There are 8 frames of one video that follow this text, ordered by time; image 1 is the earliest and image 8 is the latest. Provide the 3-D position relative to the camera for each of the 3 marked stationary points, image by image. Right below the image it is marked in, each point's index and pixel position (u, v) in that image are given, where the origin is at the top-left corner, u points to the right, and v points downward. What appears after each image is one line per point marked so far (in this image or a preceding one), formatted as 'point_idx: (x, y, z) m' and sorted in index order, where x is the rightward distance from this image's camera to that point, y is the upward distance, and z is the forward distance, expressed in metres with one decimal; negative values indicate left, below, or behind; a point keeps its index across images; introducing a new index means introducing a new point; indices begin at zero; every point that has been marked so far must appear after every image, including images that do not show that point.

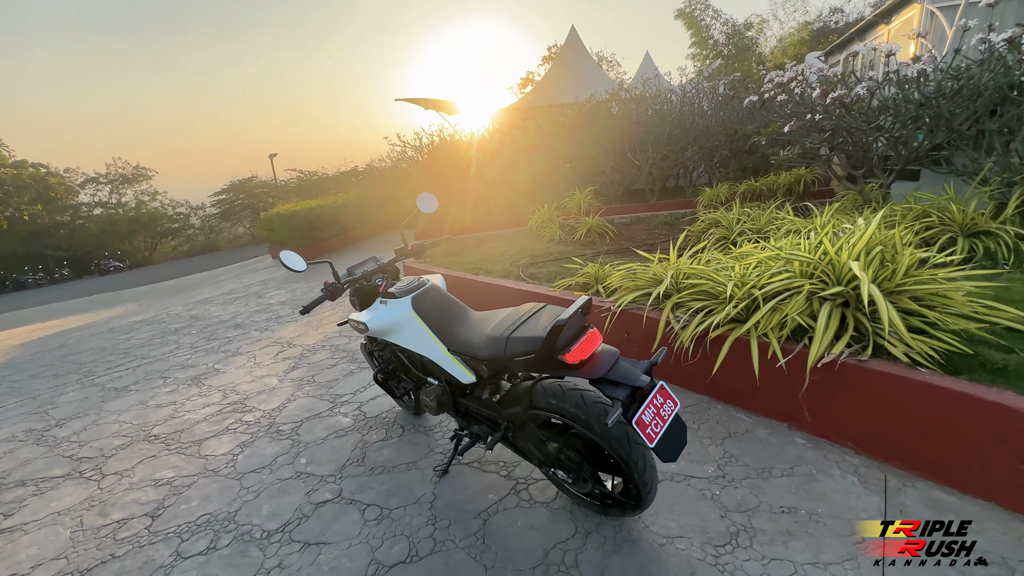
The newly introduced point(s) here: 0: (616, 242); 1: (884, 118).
0: (+1.3, +0.6, +5.7) m
1: (+3.6, +1.6, +4.3) m
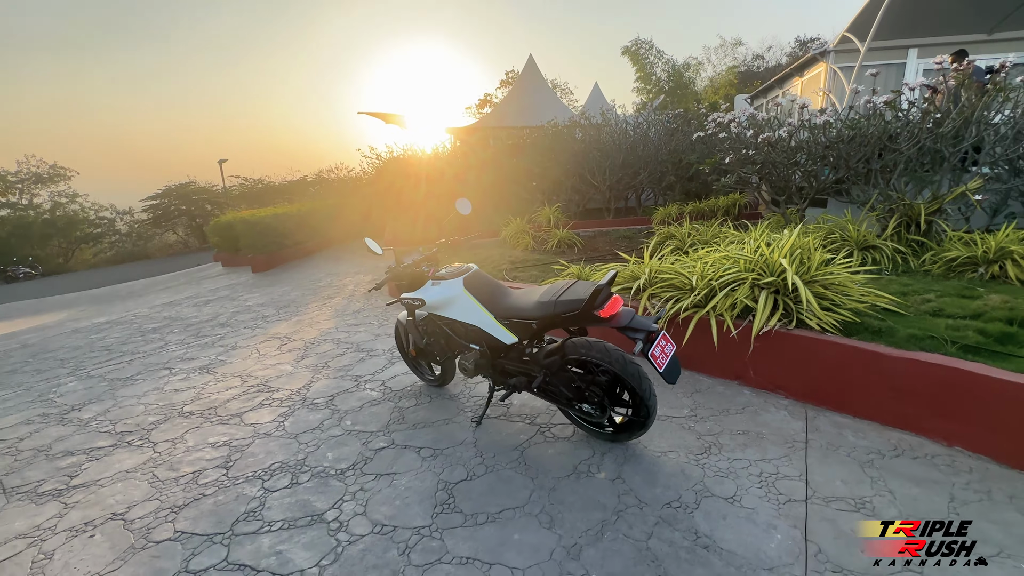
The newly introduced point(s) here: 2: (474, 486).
0: (+1.0, +0.5, +6.5) m
1: (+3.5, +1.6, +5.4) m
2: (-0.2, -1.0, +2.2) m
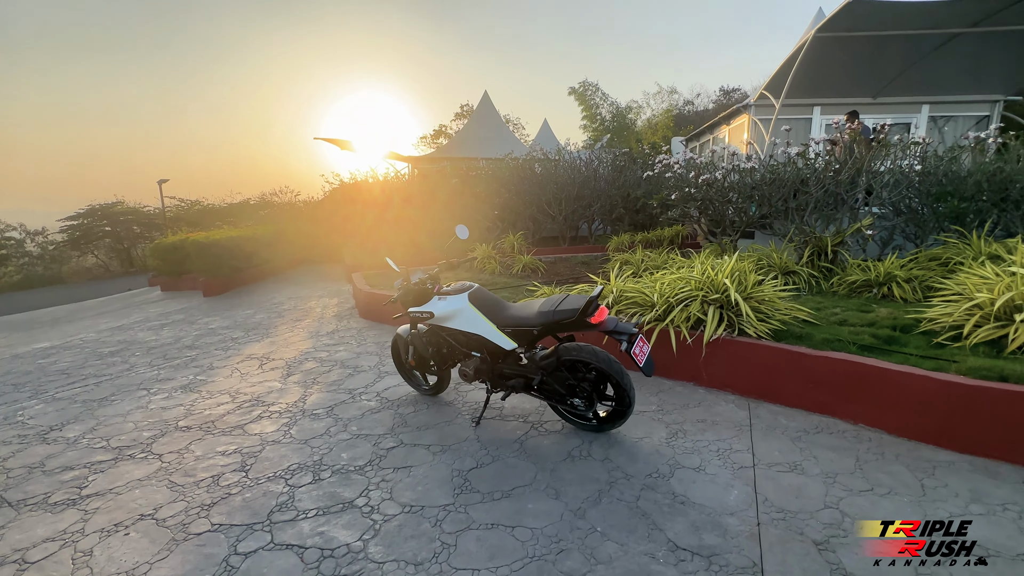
0: (+0.5, +0.2, +7.0) m
1: (+3.1, +1.3, +6.3) m
2: (-0.2, -1.0, +2.5) m
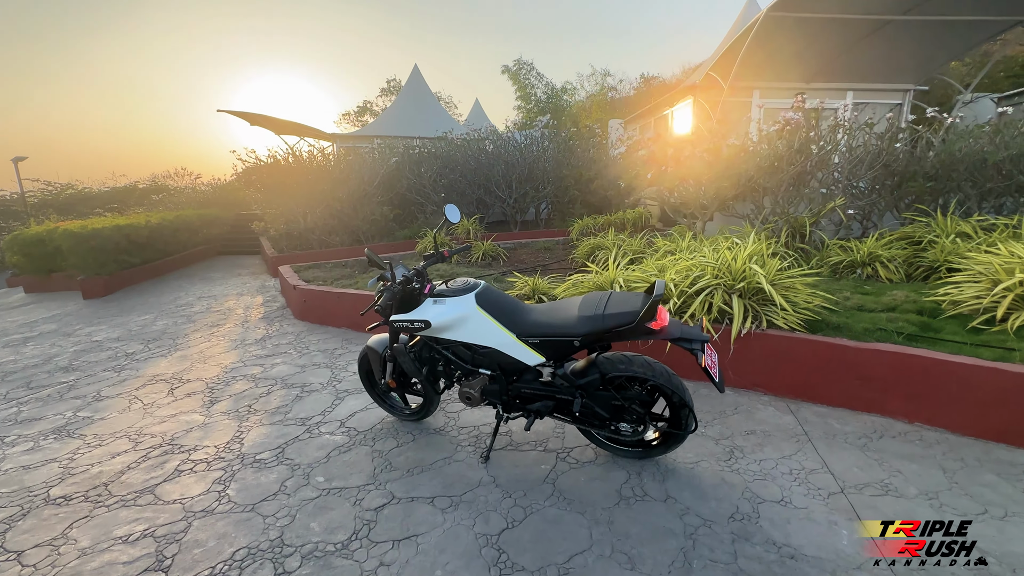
0: (0.0, +0.3, +6.4) m
1: (+2.6, +1.5, +6.0) m
2: (0.0, -1.0, +1.9) m
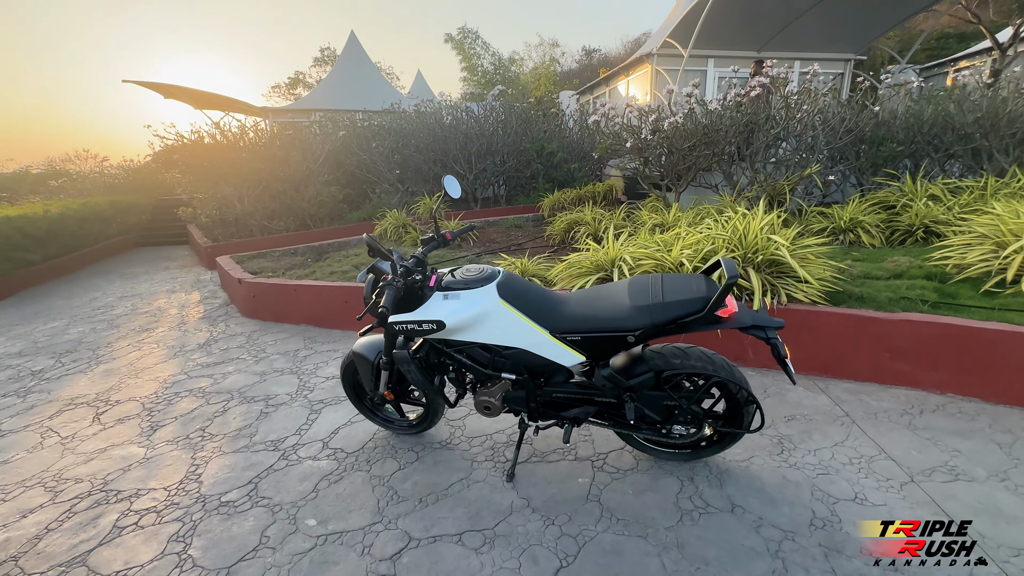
0: (-0.4, +0.6, +5.9) m
1: (+2.2, +1.9, +5.8) m
2: (+0.2, -1.0, +1.6) m
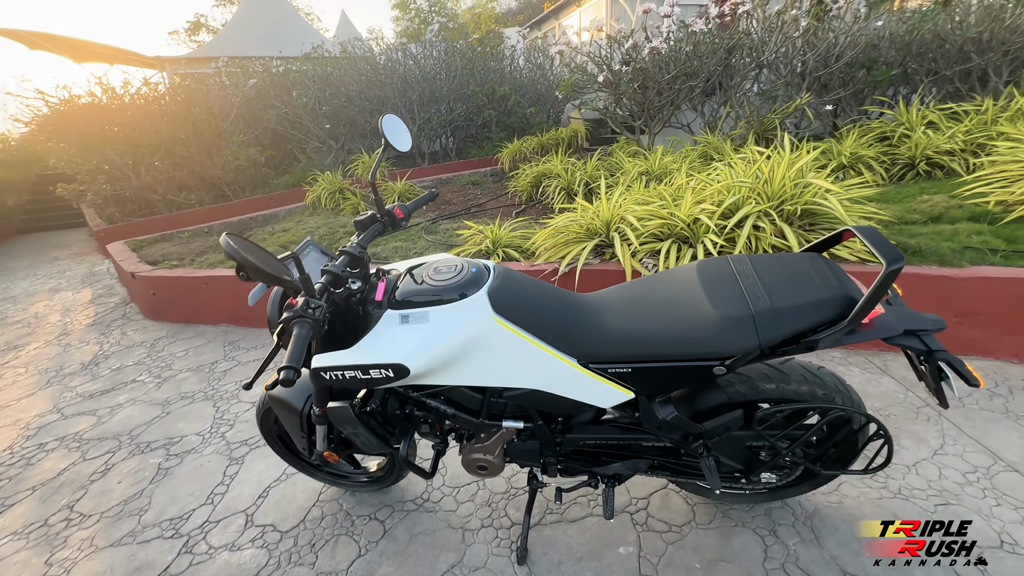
0: (-0.9, +0.9, +5.1) m
1: (+1.6, +2.4, +5.1) m
2: (+0.3, -1.0, +1.0) m
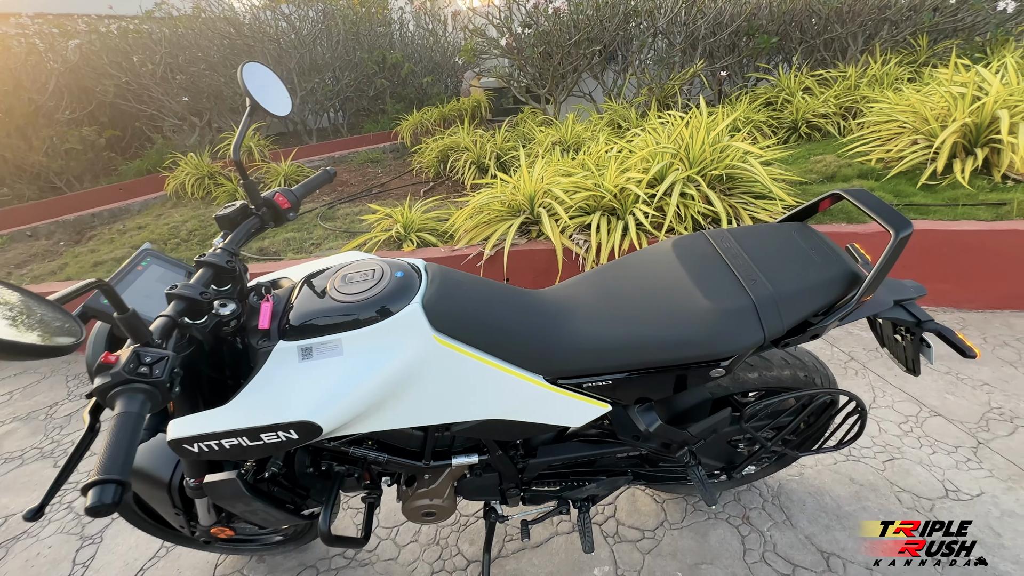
0: (-1.8, +1.0, +4.5) m
1: (+0.5, +2.7, +4.9) m
2: (+0.3, -1.0, +0.8) m
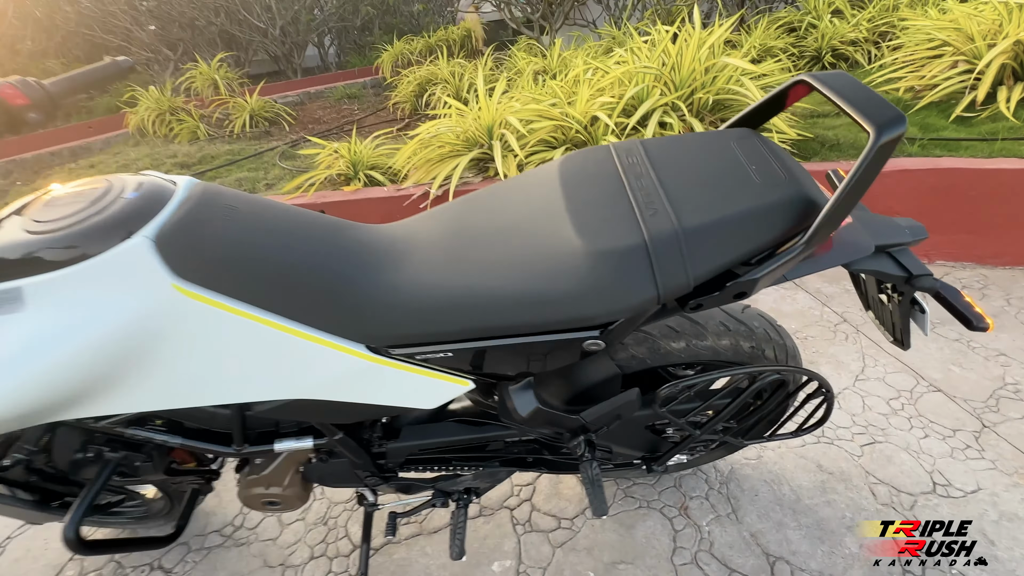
0: (-2.0, +1.5, +4.2) m
1: (+0.4, +3.2, +4.3) m
2: (0.0, -0.9, +0.7) m
